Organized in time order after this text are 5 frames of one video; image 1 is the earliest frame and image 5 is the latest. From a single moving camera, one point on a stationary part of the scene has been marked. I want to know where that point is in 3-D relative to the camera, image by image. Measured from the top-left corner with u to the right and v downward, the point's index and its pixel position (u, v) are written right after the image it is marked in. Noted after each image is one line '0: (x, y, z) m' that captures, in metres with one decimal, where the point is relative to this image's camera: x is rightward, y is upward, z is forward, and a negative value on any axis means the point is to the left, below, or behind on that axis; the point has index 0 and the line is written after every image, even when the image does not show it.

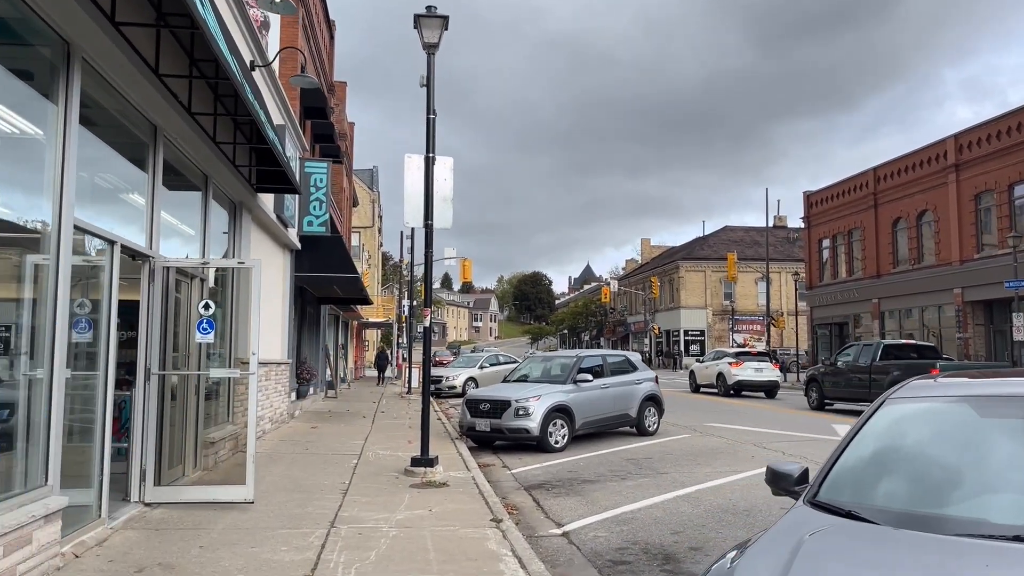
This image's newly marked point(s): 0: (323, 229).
0: (-3.7, +1.2, +15.8) m
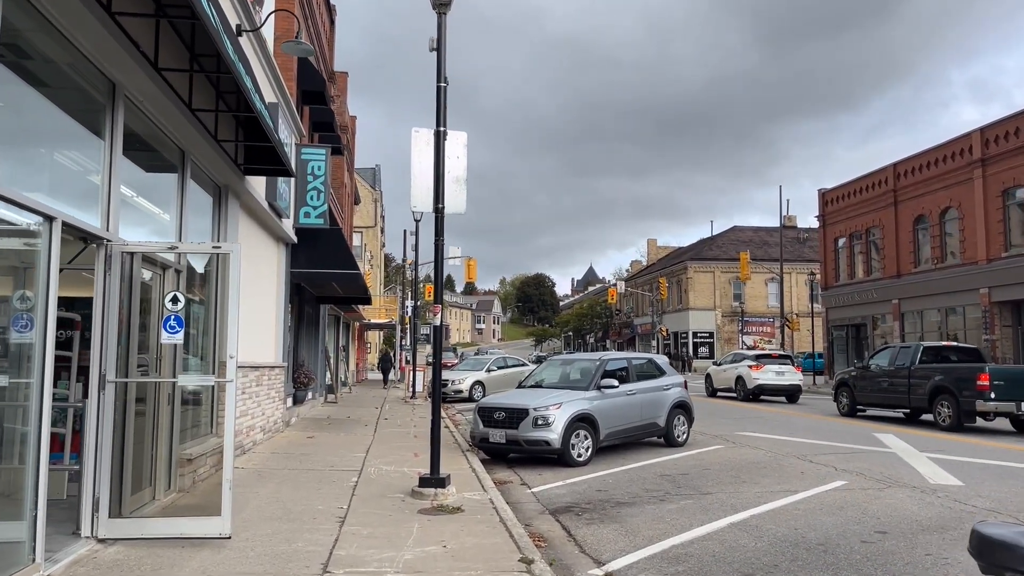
0: (-3.4, +1.2, +14.5) m
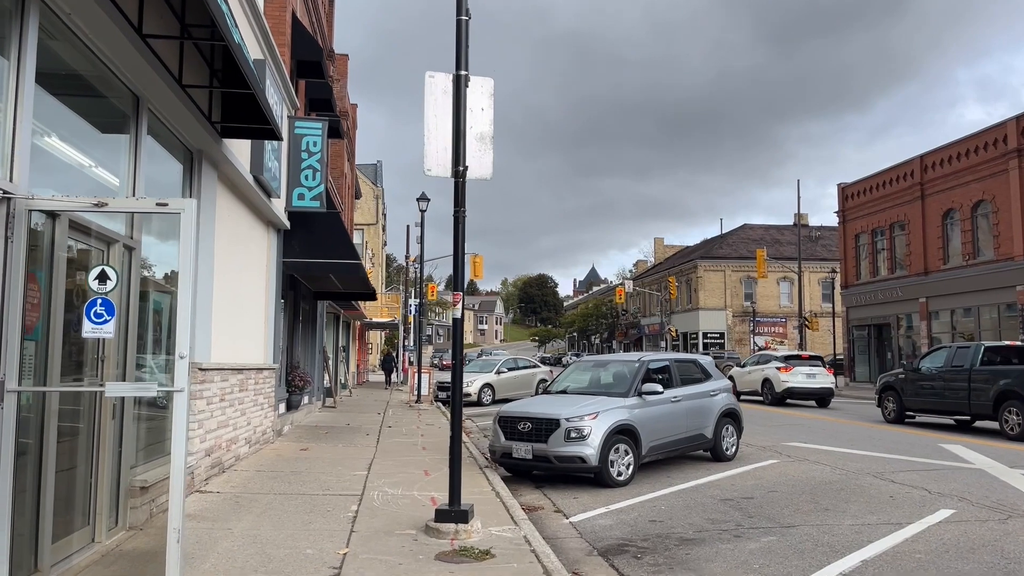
0: (-3.1, +1.4, +12.8) m
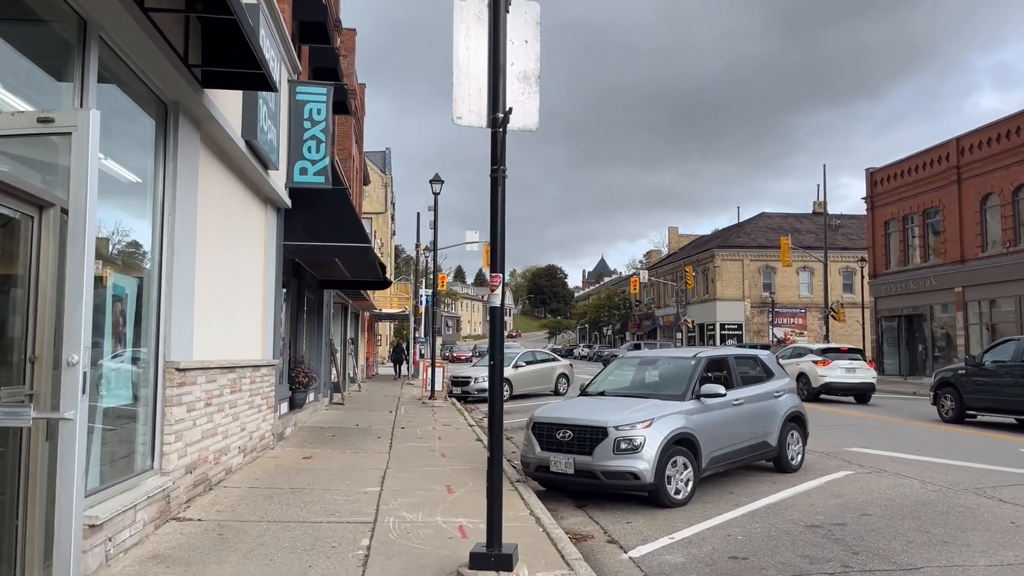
0: (-2.7, +1.6, +11.3) m
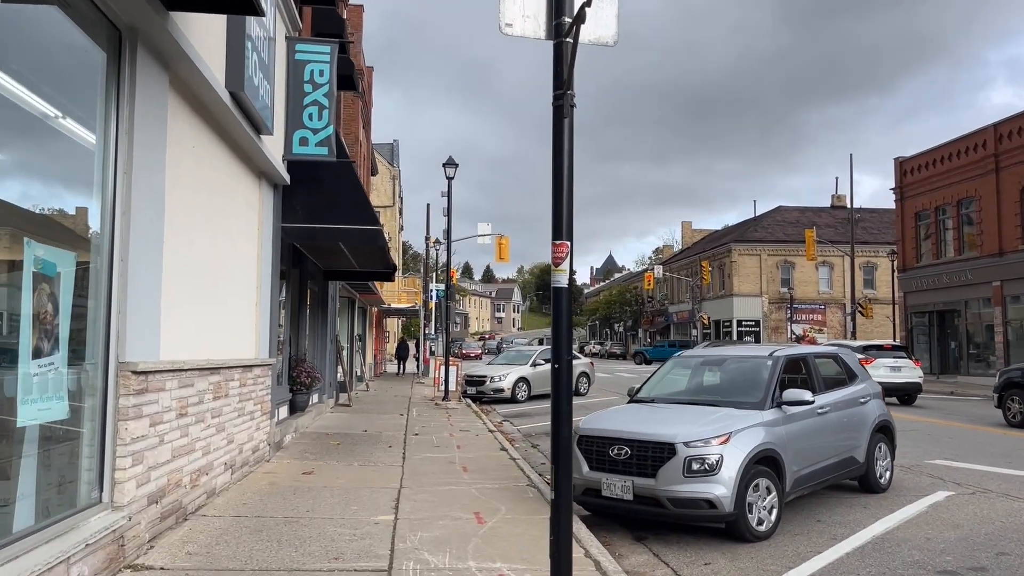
0: (-2.3, +1.7, +9.8) m
